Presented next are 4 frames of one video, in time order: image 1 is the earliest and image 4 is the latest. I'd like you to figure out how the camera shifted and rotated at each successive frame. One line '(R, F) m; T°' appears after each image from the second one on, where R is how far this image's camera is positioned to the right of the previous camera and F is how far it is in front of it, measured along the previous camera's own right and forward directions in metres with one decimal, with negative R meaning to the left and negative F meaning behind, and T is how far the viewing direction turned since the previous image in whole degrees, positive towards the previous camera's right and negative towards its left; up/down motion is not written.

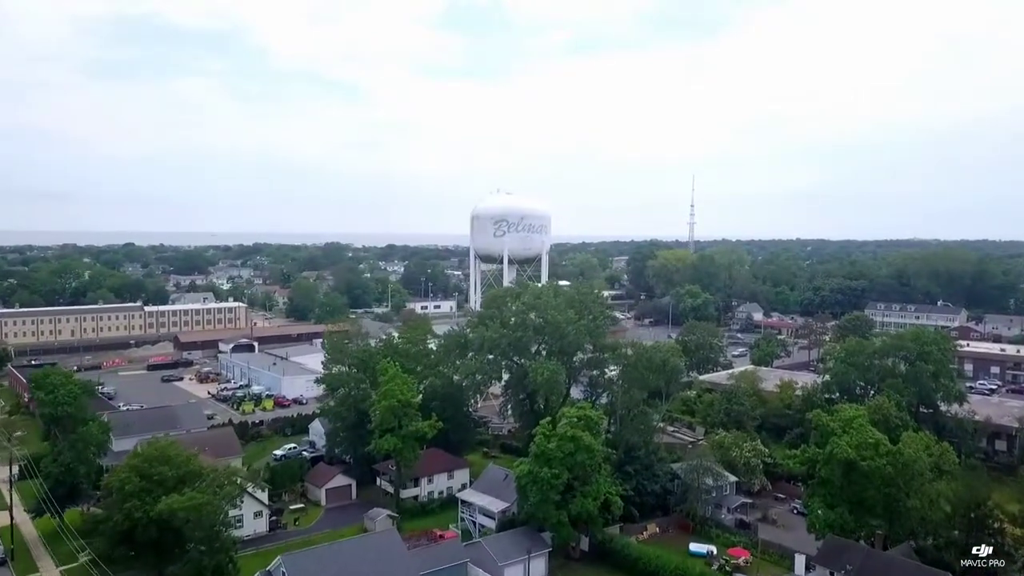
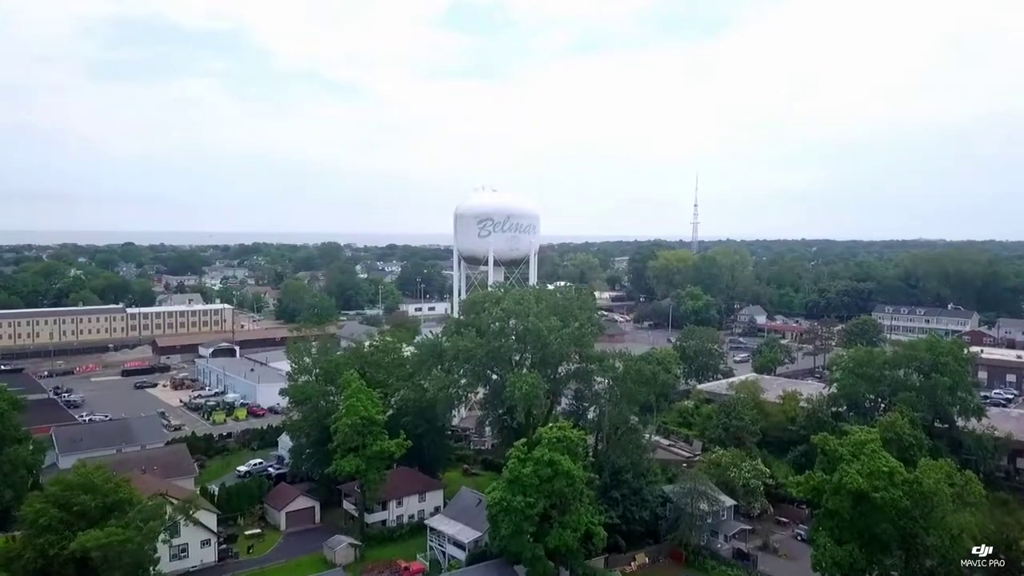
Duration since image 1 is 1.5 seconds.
(+0.7, +1.8) m; 0°
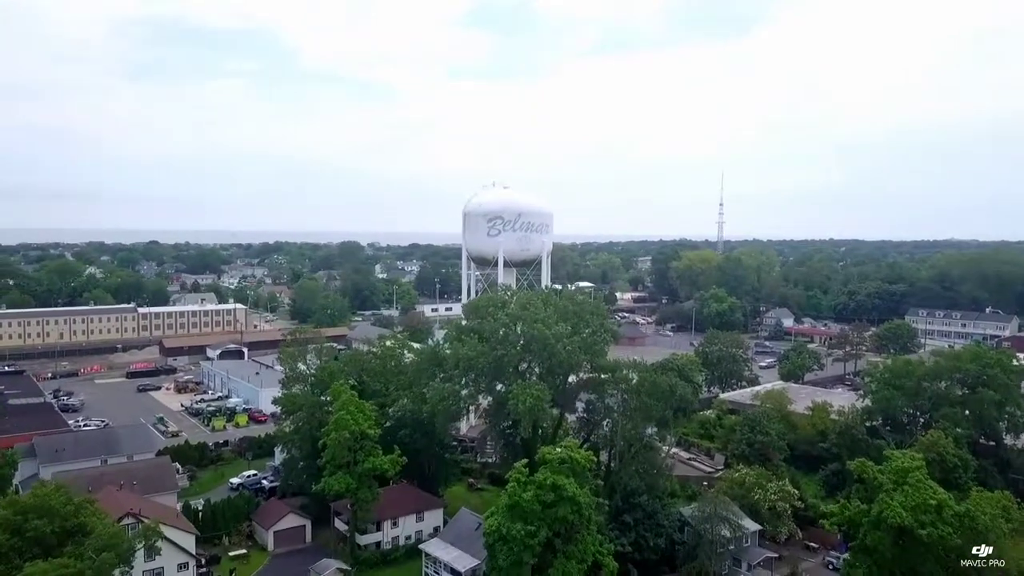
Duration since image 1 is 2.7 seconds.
(+0.5, +1.5) m; -2°
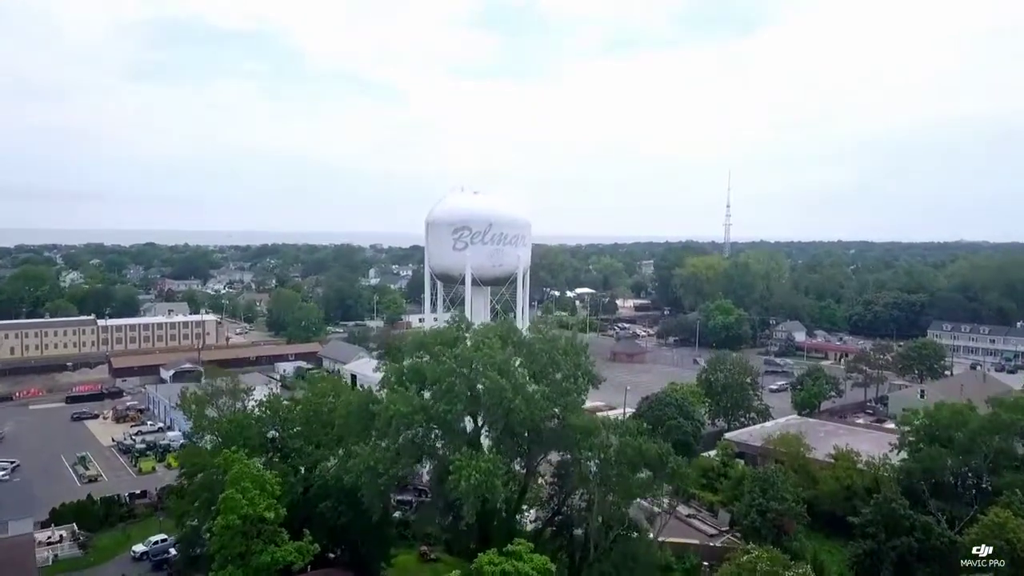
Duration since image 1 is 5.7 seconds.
(+1.1, +3.9) m; 0°
